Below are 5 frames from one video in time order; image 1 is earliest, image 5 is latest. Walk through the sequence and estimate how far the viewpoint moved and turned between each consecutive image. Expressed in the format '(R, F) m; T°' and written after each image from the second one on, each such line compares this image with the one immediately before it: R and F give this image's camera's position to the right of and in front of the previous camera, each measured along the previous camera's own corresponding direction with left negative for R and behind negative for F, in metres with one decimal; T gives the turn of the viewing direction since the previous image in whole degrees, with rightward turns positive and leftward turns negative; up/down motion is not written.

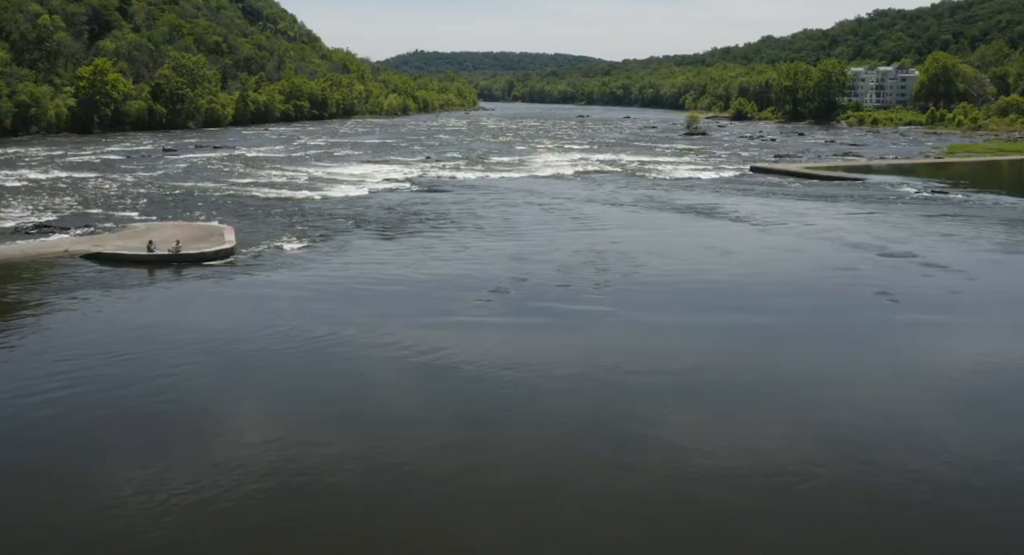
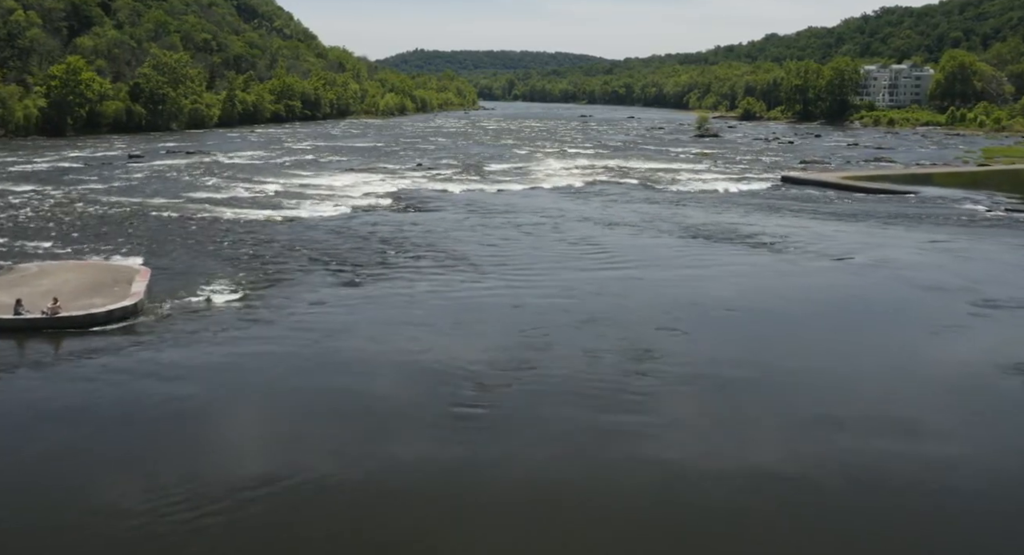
(0.0, +4.9) m; 0°
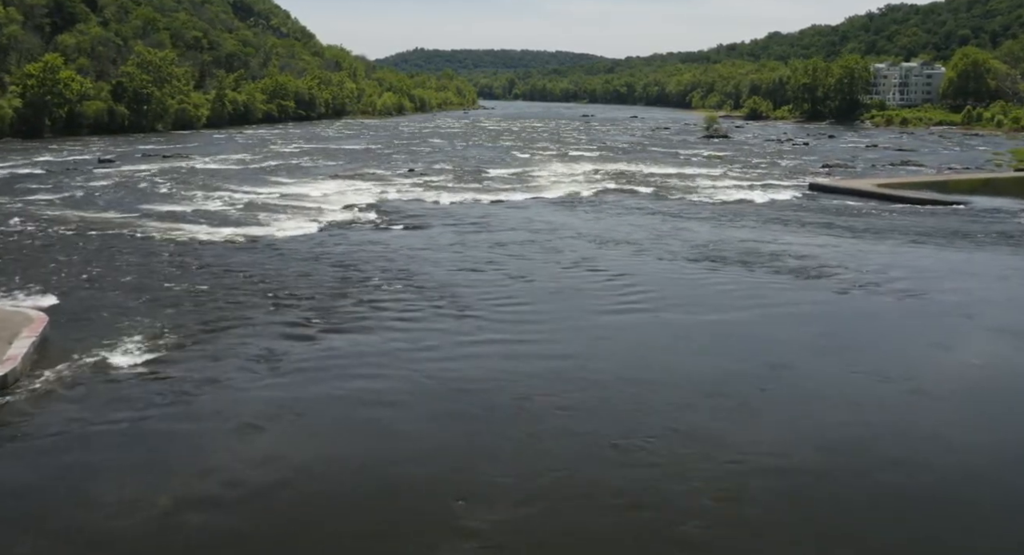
(0.0, +3.7) m; 0°
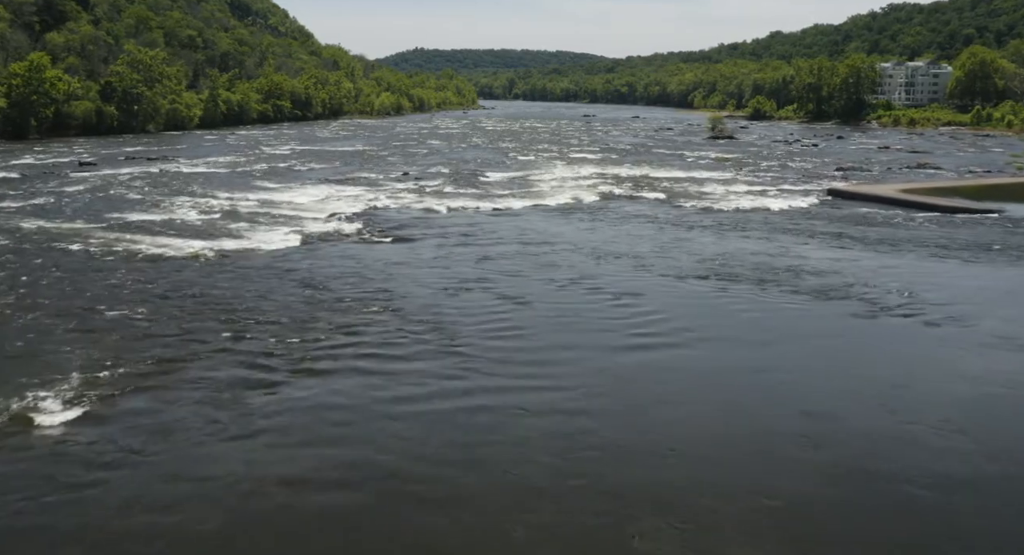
(0.0, +2.1) m; 0°
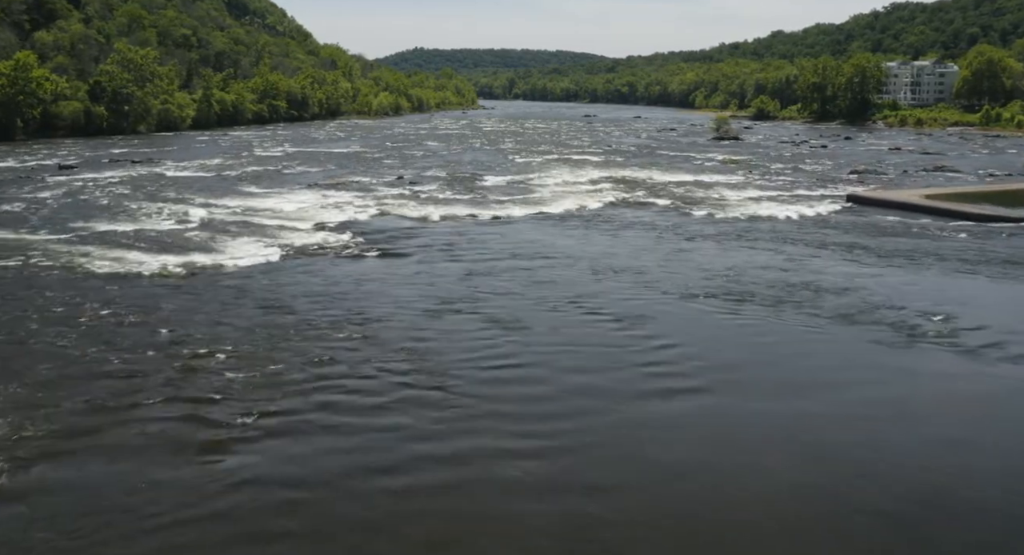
(0.0, +2.0) m; 0°
